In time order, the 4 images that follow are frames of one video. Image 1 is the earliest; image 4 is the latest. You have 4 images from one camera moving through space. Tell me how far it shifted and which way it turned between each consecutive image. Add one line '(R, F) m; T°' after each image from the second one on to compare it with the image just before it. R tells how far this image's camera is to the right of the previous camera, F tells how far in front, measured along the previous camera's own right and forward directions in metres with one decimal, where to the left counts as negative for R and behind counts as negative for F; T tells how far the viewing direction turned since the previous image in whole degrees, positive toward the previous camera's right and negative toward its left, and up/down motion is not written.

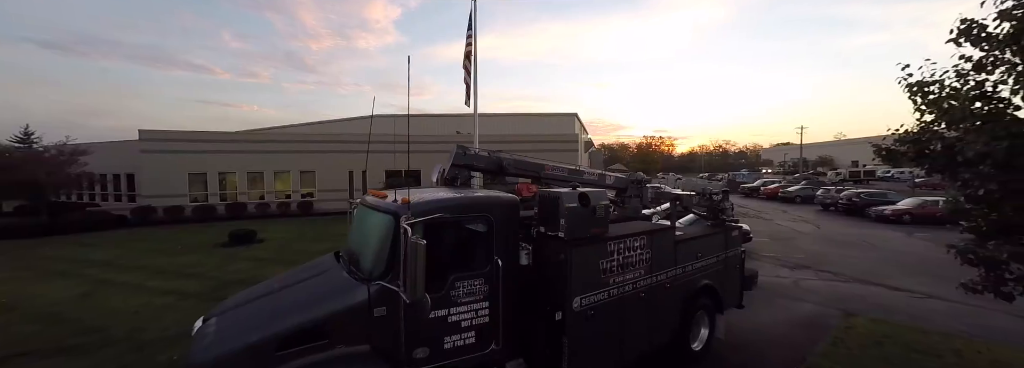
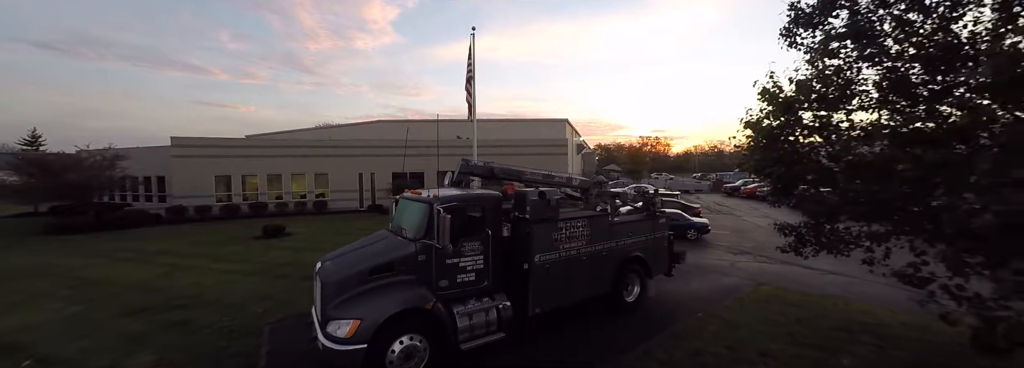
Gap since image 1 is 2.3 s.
(+0.2, -2.0) m; 0°
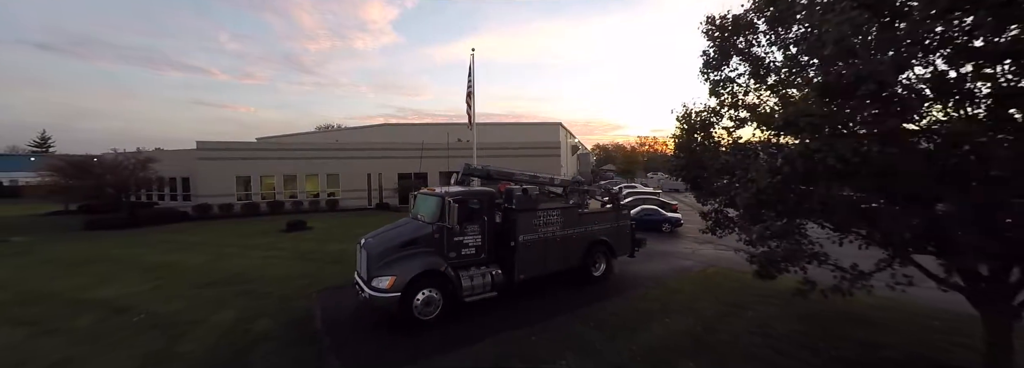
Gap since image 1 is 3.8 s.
(+0.2, -1.8) m; 0°
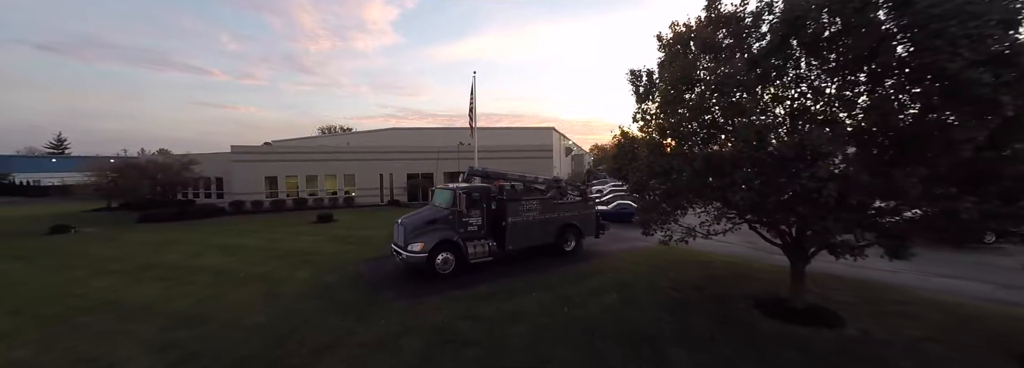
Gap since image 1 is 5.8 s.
(+0.3, -2.9) m; 0°
